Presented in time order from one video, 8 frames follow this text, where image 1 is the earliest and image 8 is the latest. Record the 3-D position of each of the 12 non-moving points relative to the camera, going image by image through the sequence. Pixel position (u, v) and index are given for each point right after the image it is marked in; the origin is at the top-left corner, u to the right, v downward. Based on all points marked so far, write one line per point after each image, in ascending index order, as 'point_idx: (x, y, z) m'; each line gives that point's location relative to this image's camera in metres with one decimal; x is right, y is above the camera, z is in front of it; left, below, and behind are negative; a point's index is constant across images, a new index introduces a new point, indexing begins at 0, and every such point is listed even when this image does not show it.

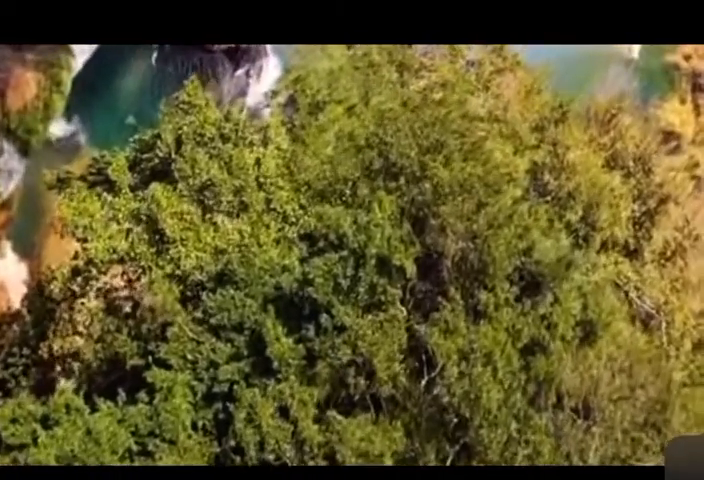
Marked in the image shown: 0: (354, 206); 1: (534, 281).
0: (+0.1, +0.3, +10.6) m
1: (+1.5, -0.3, +10.8) m
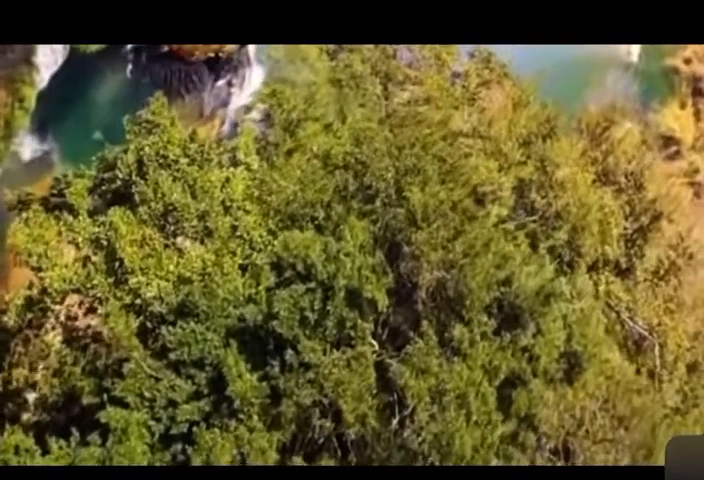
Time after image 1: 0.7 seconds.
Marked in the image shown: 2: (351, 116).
0: (-0.3, 0.0, +9.9) m
1: (+1.2, -0.6, +9.9) m
2: (0.0, +0.8, +8.8) m
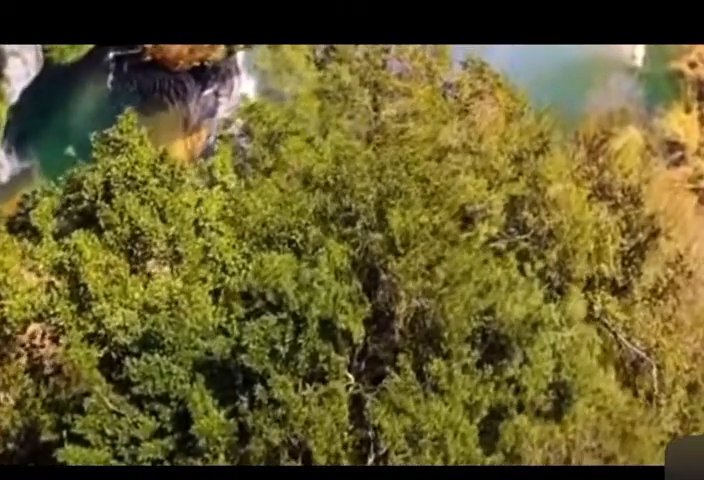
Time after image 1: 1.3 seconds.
0: (-0.4, -0.1, +9.5) m
1: (+1.0, -0.7, +9.6) m
2: (-0.1, +0.7, +8.5) m
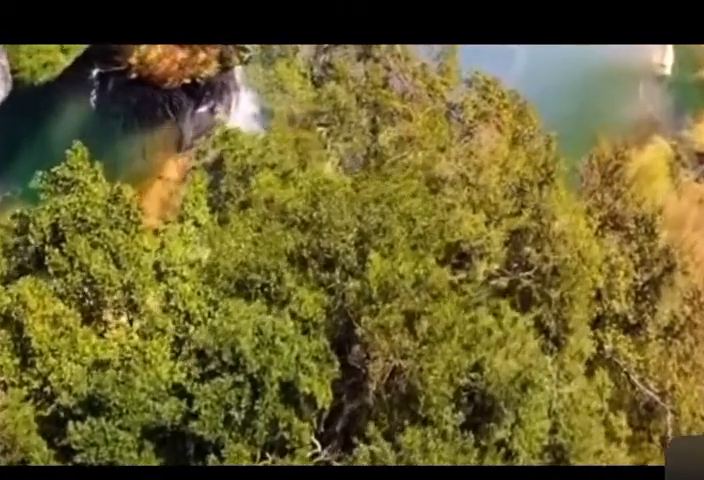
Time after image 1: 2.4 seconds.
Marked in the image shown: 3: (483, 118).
0: (-0.5, -0.4, +8.8) m
1: (+0.8, -1.1, +8.9) m
2: (-0.1, +0.5, +7.9) m
3: (+0.7, +0.7, +7.8) m
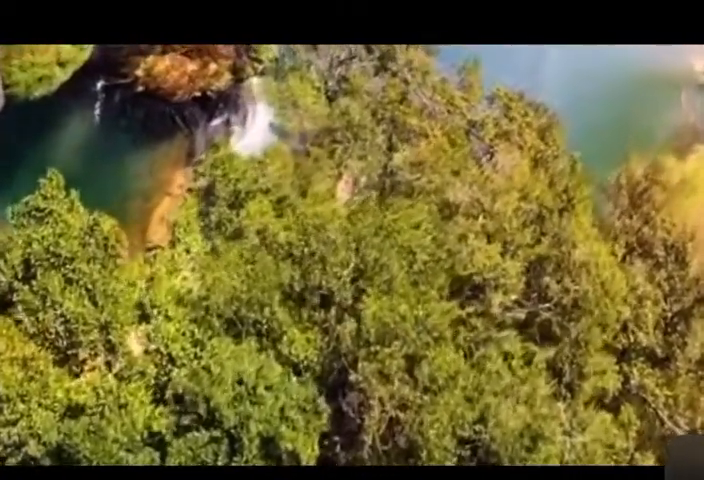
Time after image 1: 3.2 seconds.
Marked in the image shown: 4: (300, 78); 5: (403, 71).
0: (-0.5, -0.6, +8.2) m
1: (+0.8, -1.3, +8.4) m
2: (-0.1, +0.4, +7.4) m
3: (+0.8, +0.5, +7.4) m
4: (-0.3, +0.9, +7.4) m
5: (+0.3, +0.9, +7.3) m
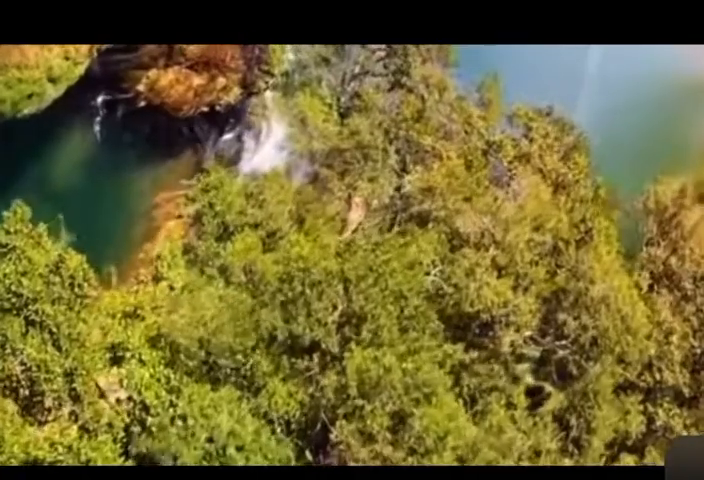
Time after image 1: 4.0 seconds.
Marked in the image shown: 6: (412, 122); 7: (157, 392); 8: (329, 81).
0: (-0.6, -0.8, +7.6) m
1: (+0.8, -1.5, +7.8) m
2: (0.0, +0.3, +6.9) m
3: (+0.9, +0.4, +7.0) m
4: (-0.2, +0.7, +6.9) m
5: (+0.3, +0.8, +6.9) m
6: (+0.3, +0.6, +6.9) m
7: (-1.0, -0.8, +7.6) m
8: (-0.1, +0.8, +6.9) m
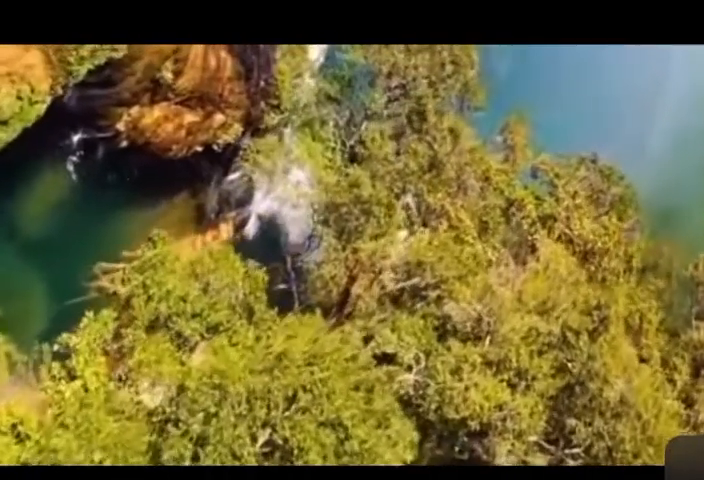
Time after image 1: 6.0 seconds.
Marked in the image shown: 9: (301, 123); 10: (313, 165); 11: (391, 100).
0: (-0.6, -1.2, +6.6) m
1: (+0.7, -1.9, +6.7) m
2: (0.0, 0.0, +6.0) m
3: (+0.9, +0.1, +6.1) m
4: (-0.2, +0.4, +6.0) m
5: (+0.4, +0.5, +6.0) m
6: (+0.3, +0.3, +6.0) m
7: (-1.0, -1.1, +6.5) m
8: (-0.1, +0.5, +6.0) m
9: (-0.2, +0.5, +6.0) m
10: (-0.2, +0.3, +6.0) m
11: (+0.2, +0.6, +5.9) m
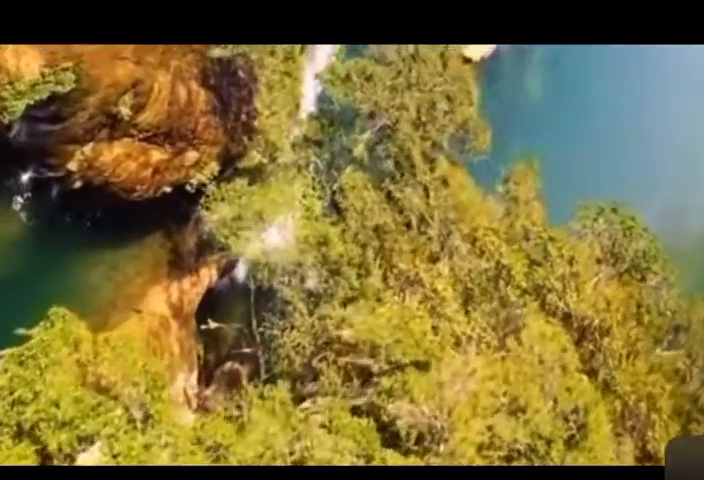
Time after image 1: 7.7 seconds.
0: (-0.7, -1.4, +5.9) m
1: (+0.6, -2.1, +6.0) m
2: (-0.1, -0.3, +5.4) m
3: (+0.8, -0.2, +5.4) m
4: (-0.3, +0.2, +5.4) m
5: (+0.3, +0.2, +5.3) m
6: (+0.2, +0.1, +5.3) m
7: (-1.1, -1.3, +5.9) m
8: (-0.2, +0.3, +5.3) m
9: (-0.3, +0.3, +5.4) m
10: (-0.3, +0.1, +5.4) m
11: (+0.1, +0.4, +5.2) m
